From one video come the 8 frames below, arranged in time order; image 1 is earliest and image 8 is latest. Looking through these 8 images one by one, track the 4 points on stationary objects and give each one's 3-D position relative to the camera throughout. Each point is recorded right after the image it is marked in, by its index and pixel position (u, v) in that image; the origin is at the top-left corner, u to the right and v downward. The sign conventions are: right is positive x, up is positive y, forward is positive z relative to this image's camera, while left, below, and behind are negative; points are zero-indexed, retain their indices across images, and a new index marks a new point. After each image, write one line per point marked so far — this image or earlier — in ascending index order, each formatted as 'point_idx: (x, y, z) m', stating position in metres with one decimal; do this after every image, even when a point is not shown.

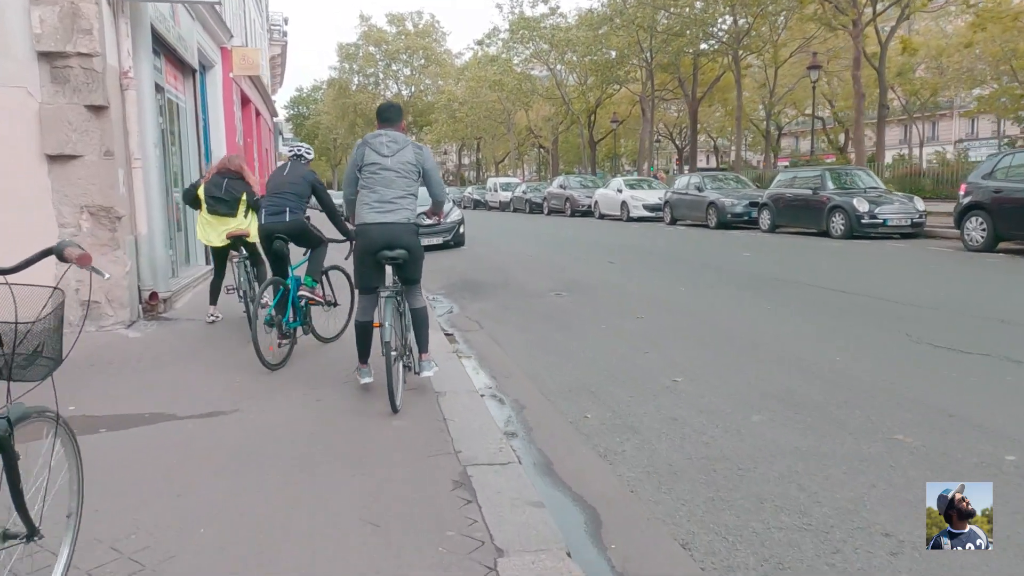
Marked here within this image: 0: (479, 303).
0: (-0.6, -0.1, +11.7) m
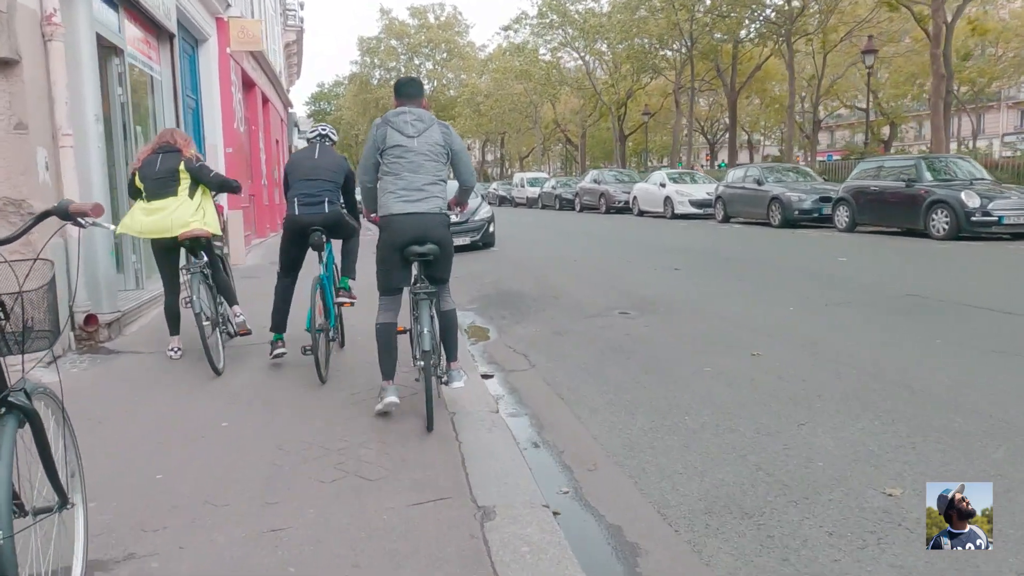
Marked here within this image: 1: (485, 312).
0: (0.0, -0.3, +9.3) m
1: (-0.4, -0.2, +9.9) m
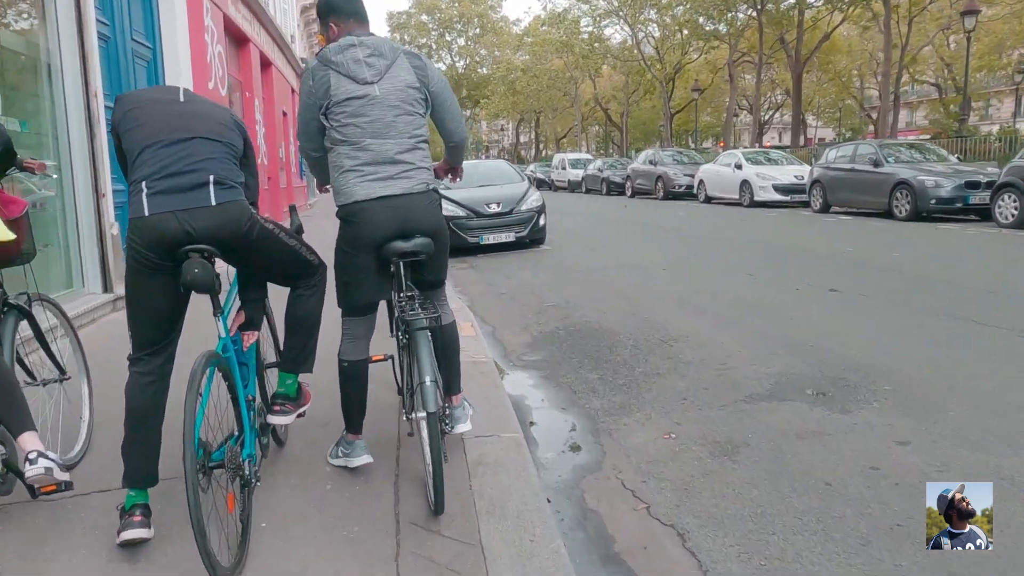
0: (+0.7, -0.7, +5.5) m
1: (+0.3, -0.6, +6.1) m
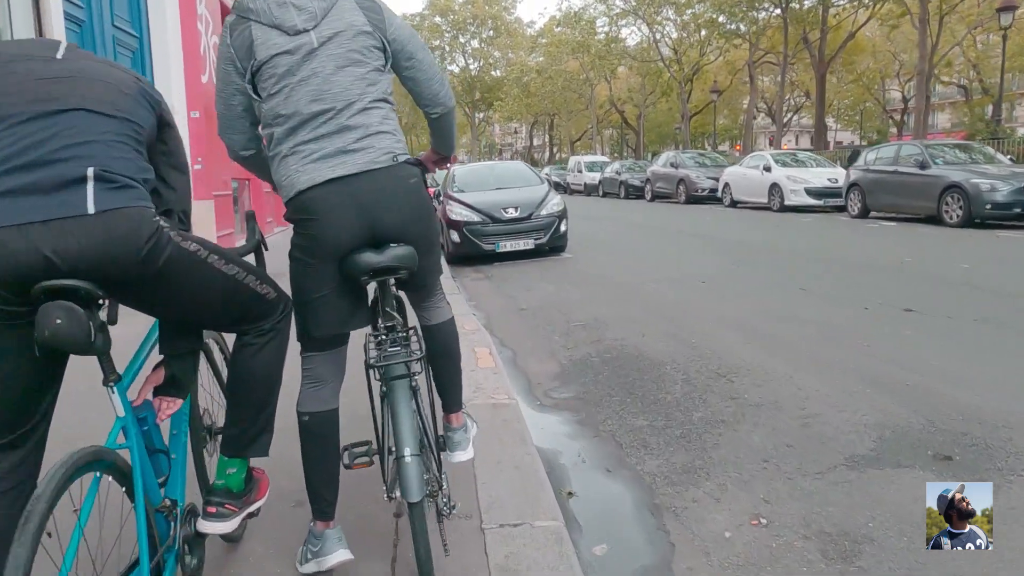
0: (+0.9, -0.8, +4.4) m
1: (+0.5, -0.7, +5.0) m
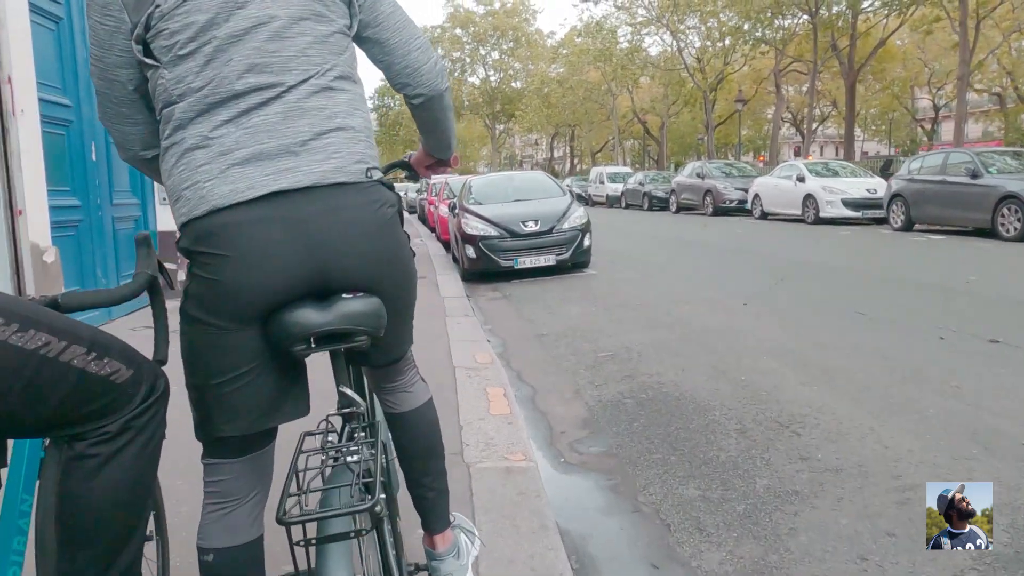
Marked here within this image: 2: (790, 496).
0: (+1.0, -1.0, +3.5) m
1: (+0.6, -0.9, +4.1) m
2: (+1.3, -1.0, +3.5) m
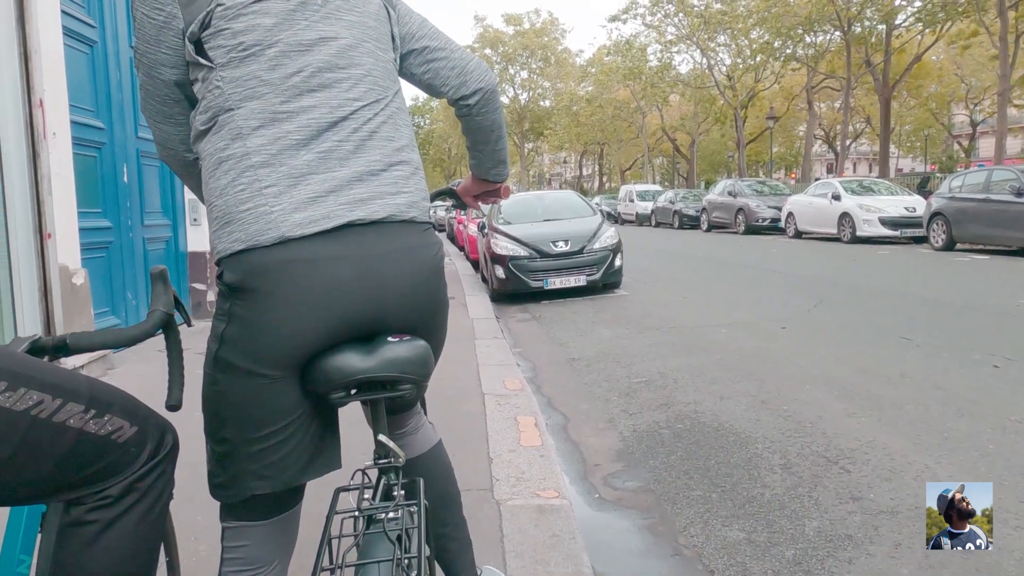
0: (+1.1, -1.1, +3.3) m
1: (+0.7, -1.1, +3.9) m
2: (+1.4, -1.1, +3.3) m
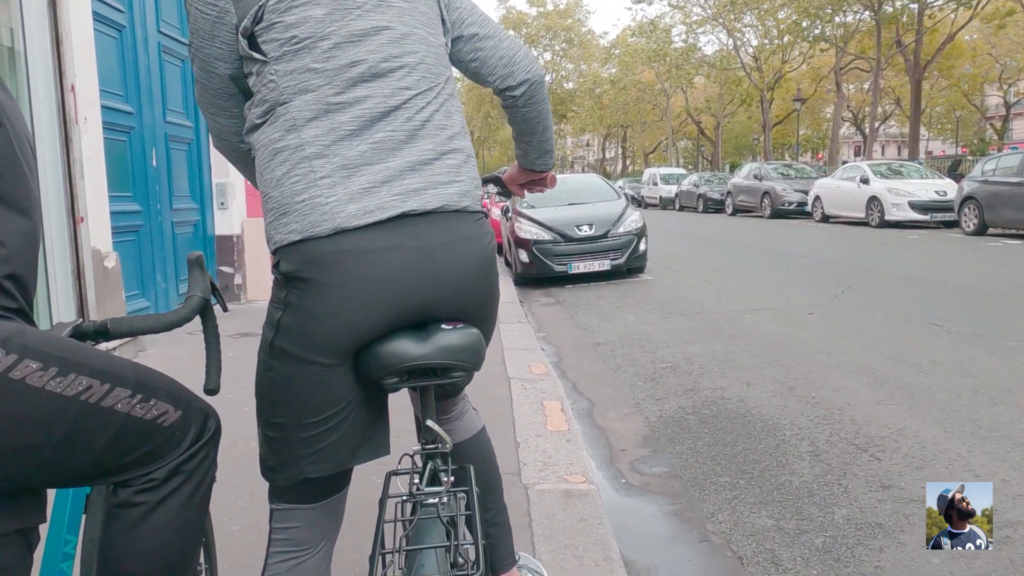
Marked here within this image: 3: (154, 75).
0: (+1.2, -1.0, +3.3) m
1: (+0.9, -1.0, +3.9) m
2: (+1.5, -1.0, +3.2) m
3: (-3.4, +2.0, +7.2) m
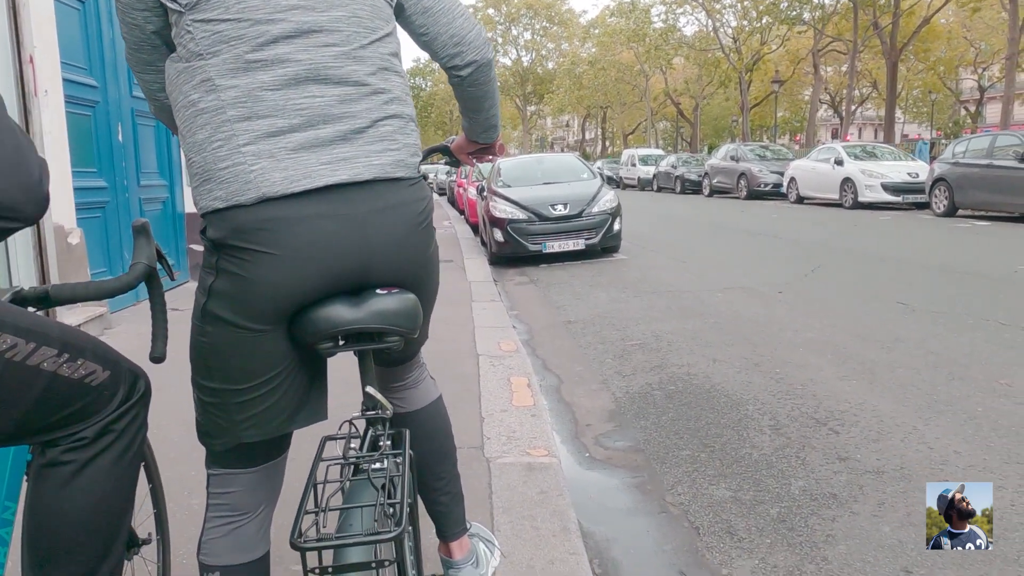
0: (+1.0, -0.9, +3.3) m
1: (+0.7, -0.9, +4.0) m
2: (+1.4, -0.9, +3.3) m
3: (-3.7, +2.2, +7.1) m
